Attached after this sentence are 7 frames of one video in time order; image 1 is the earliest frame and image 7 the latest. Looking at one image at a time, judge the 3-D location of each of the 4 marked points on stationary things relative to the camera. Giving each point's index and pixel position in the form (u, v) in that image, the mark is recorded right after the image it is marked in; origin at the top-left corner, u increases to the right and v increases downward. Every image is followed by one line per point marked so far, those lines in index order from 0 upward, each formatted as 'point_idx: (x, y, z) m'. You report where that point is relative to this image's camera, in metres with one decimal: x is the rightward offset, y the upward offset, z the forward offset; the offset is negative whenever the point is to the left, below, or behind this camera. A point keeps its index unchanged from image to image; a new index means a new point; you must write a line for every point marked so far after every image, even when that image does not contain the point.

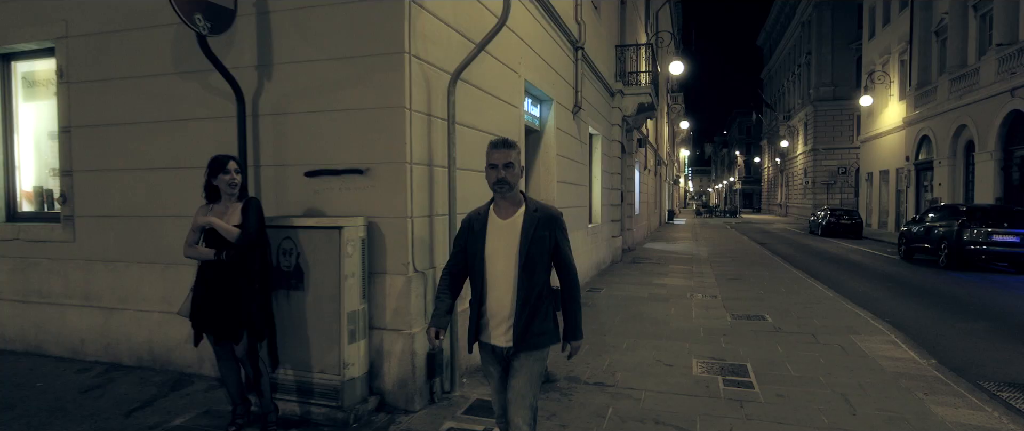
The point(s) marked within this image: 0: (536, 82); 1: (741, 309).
0: (+0.3, +1.6, +7.4) m
1: (+3.3, -1.4, +8.7) m
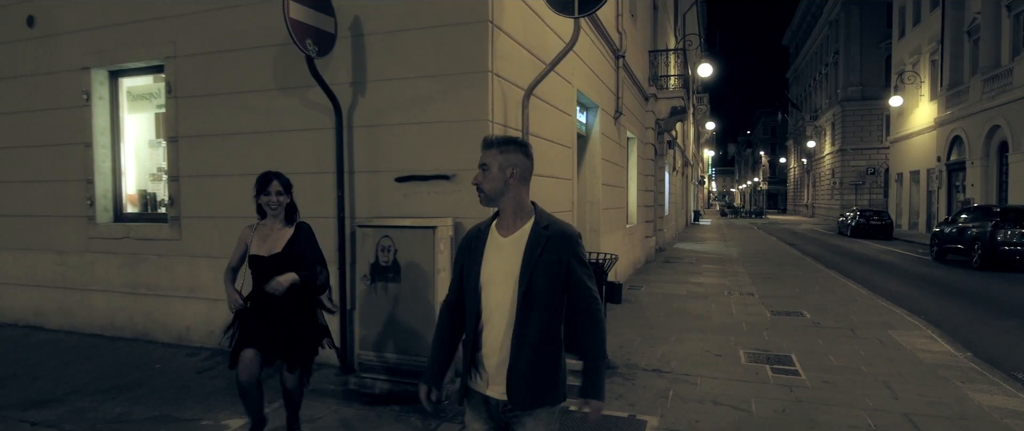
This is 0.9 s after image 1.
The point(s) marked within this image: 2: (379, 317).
0: (+1.0, +1.6, +7.9) m
1: (+4.0, -1.4, +9.1) m
2: (-1.1, -0.8, +4.8) m
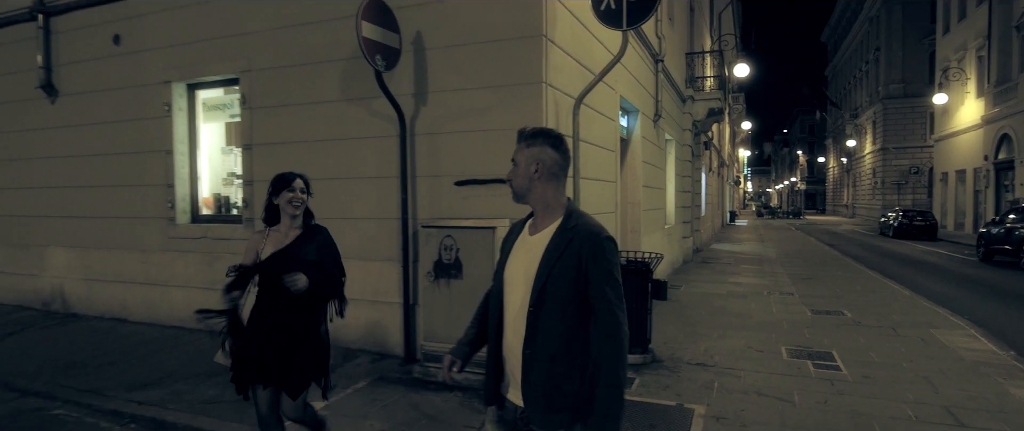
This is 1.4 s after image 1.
0: (+1.6, +1.6, +8.2) m
1: (+4.7, -1.4, +9.2) m
2: (-0.6, -0.8, +5.2) m
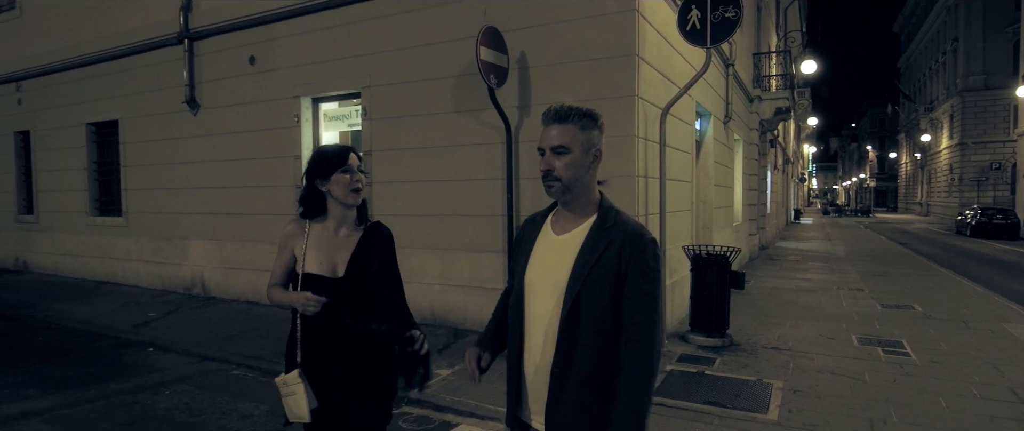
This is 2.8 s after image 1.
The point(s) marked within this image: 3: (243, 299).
0: (+2.8, +1.7, +8.8) m
1: (+5.9, -1.3, +9.5) m
2: (+0.3, -0.8, +6.0) m
3: (-4.0, -1.2, +8.9) m
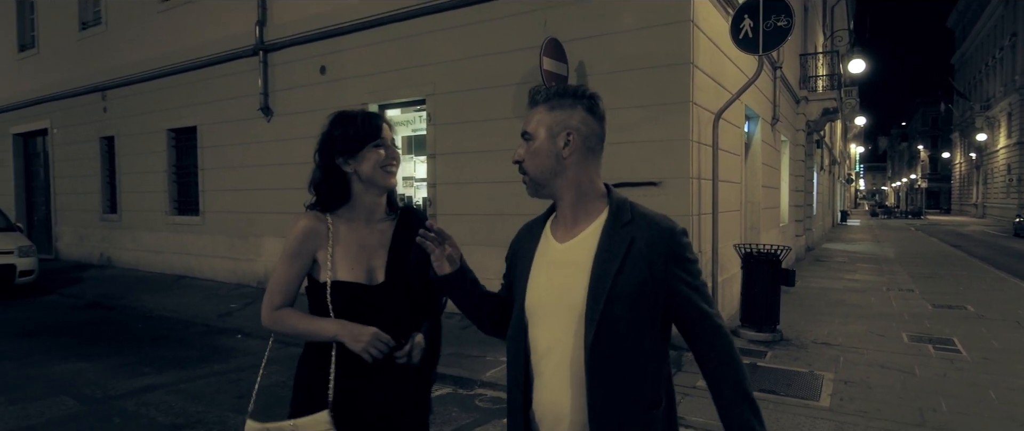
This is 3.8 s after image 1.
0: (+3.6, +1.7, +9.0) m
1: (+6.8, -1.4, +9.6) m
2: (+1.0, -0.8, +6.4) m
3: (-3.1, -1.2, +9.5) m
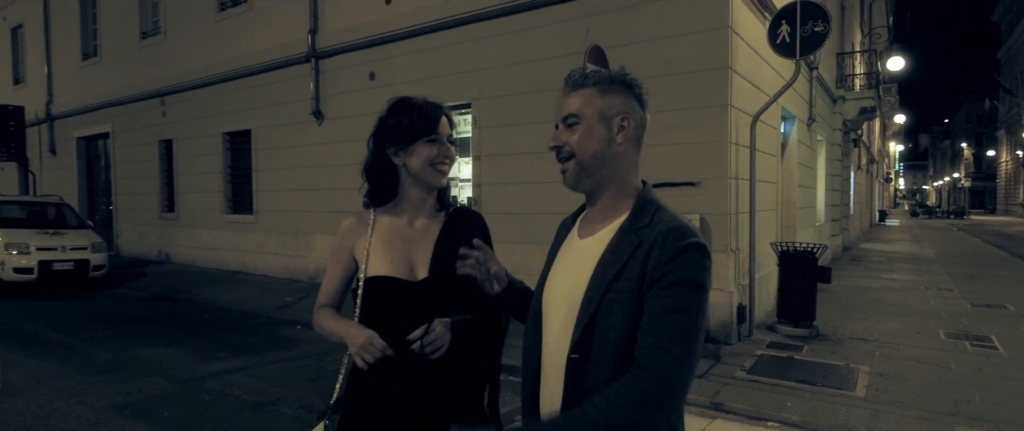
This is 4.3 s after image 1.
0: (+4.2, +1.7, +9.2) m
1: (+7.4, -1.3, +9.6) m
2: (+1.4, -0.8, +6.7) m
3: (-2.5, -1.2, +10.0) m
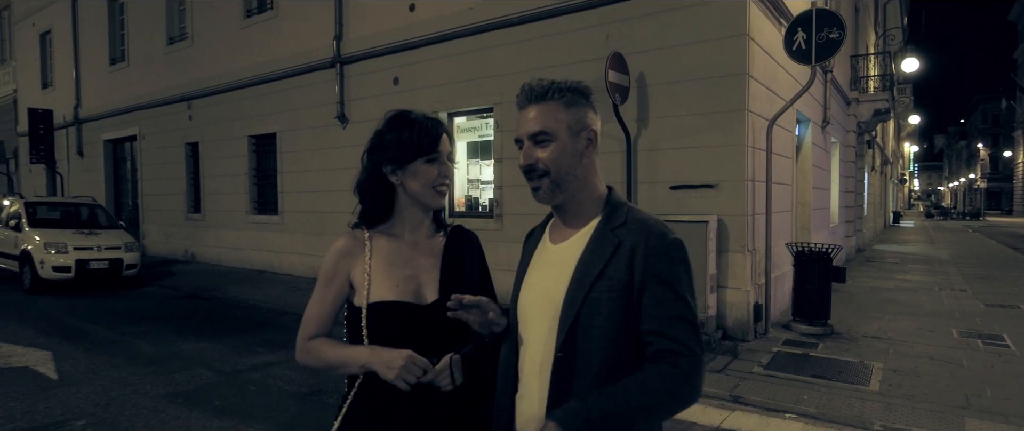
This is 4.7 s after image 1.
0: (+4.5, +1.7, +9.4) m
1: (+7.7, -1.4, +9.7) m
2: (+1.7, -0.8, +6.9) m
3: (-2.2, -1.2, +10.3) m
